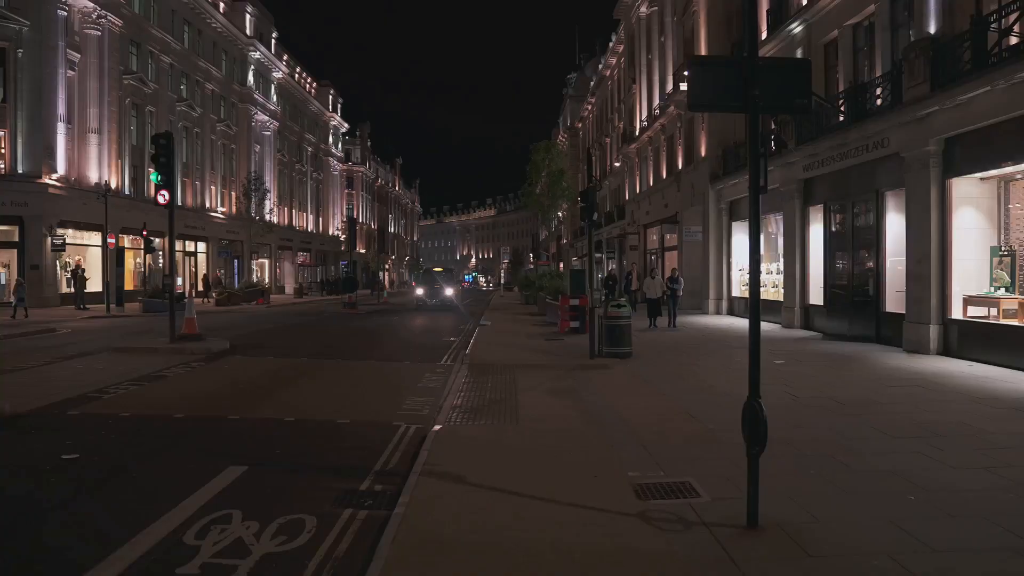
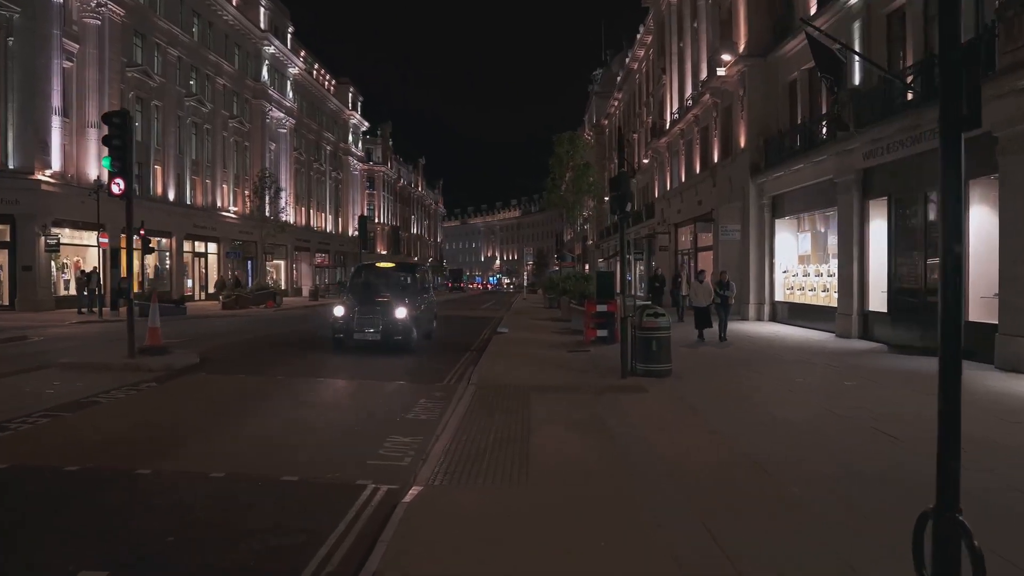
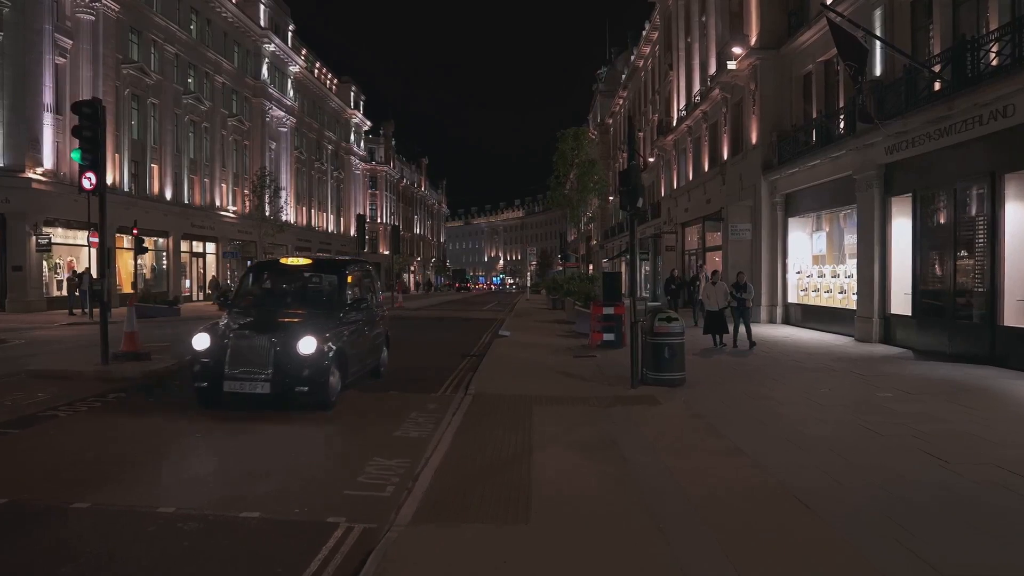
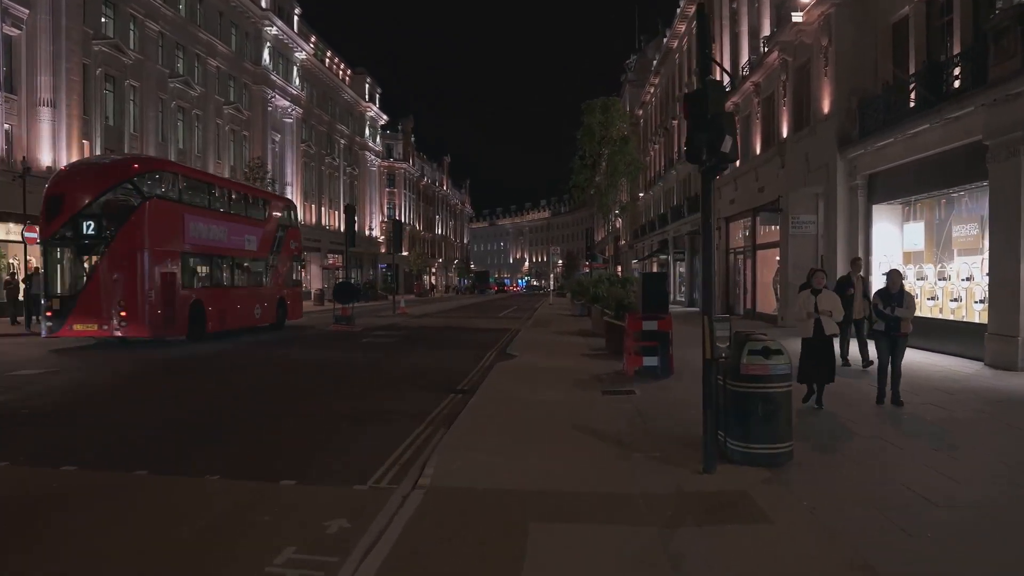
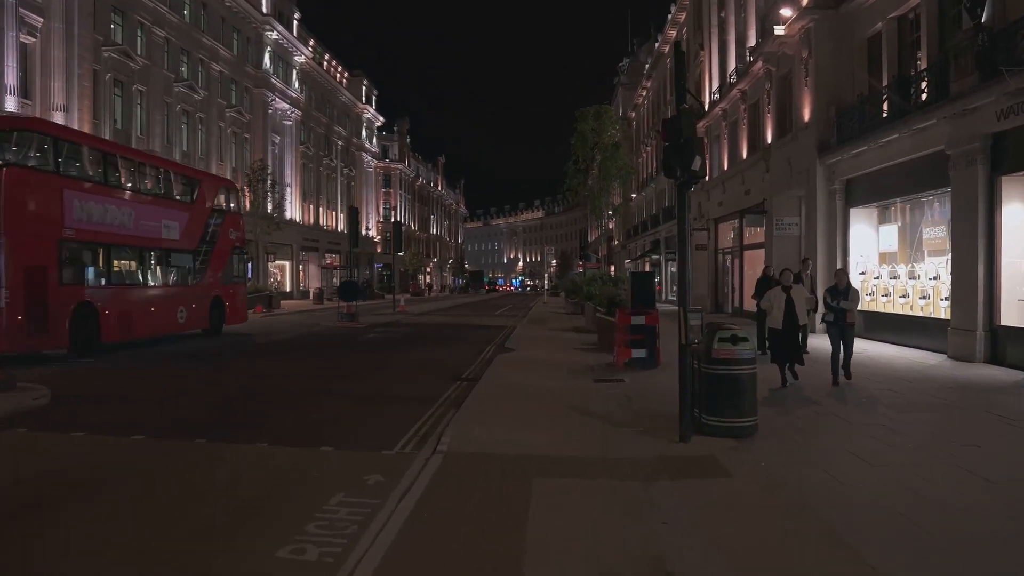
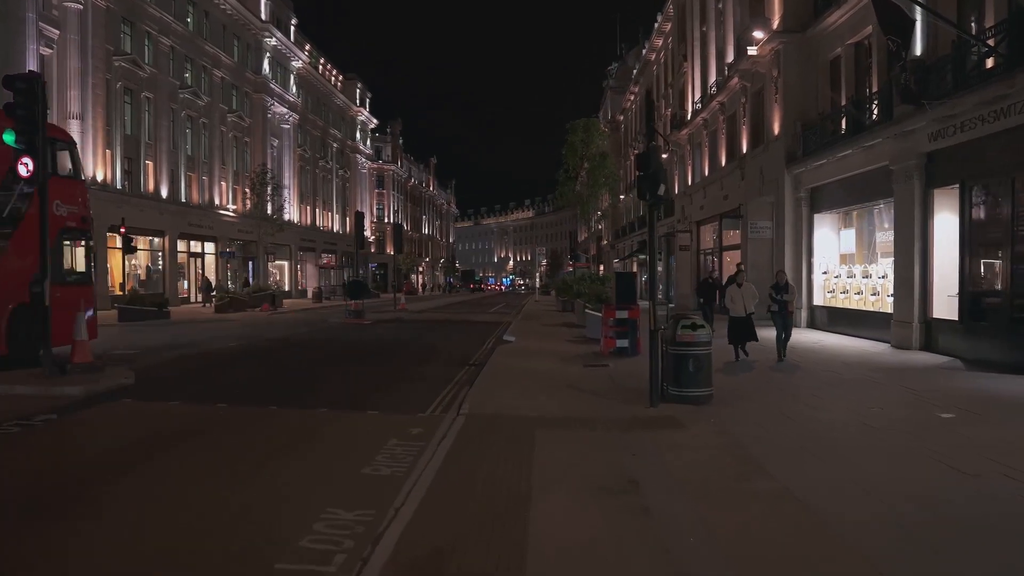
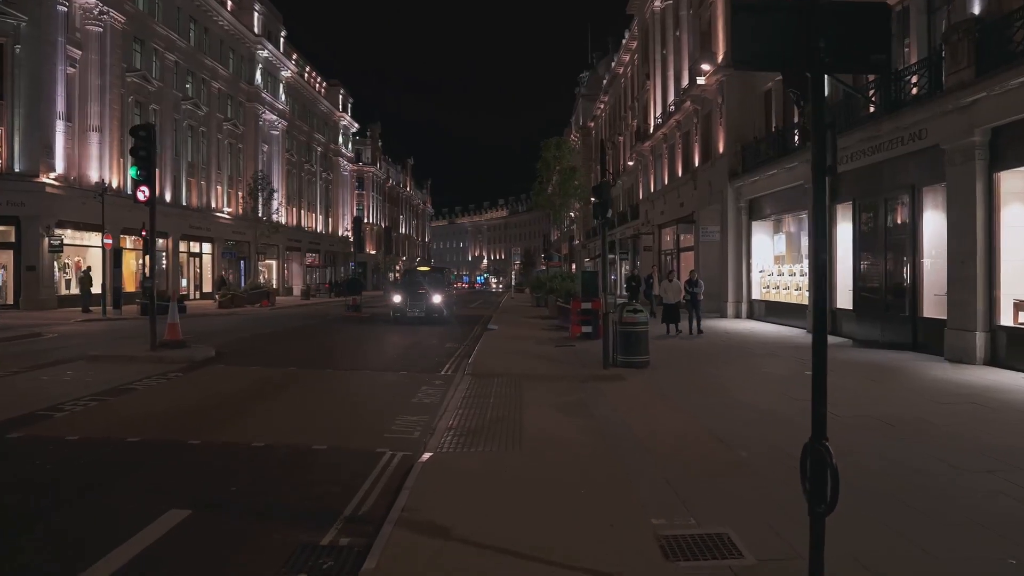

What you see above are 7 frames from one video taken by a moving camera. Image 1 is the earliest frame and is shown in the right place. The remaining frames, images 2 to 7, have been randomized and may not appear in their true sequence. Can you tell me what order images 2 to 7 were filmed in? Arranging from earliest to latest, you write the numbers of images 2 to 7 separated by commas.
7, 2, 3, 6, 5, 4
